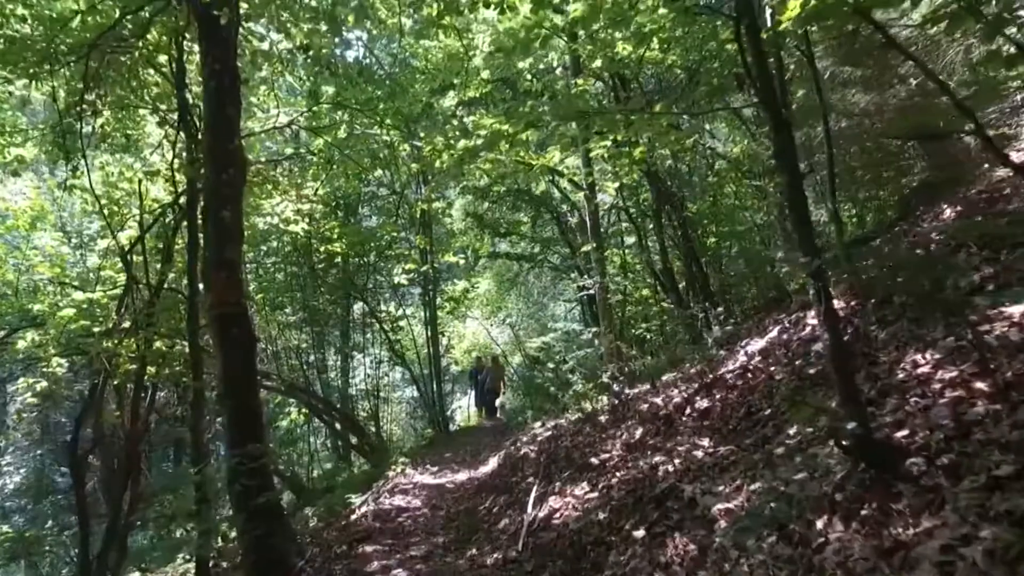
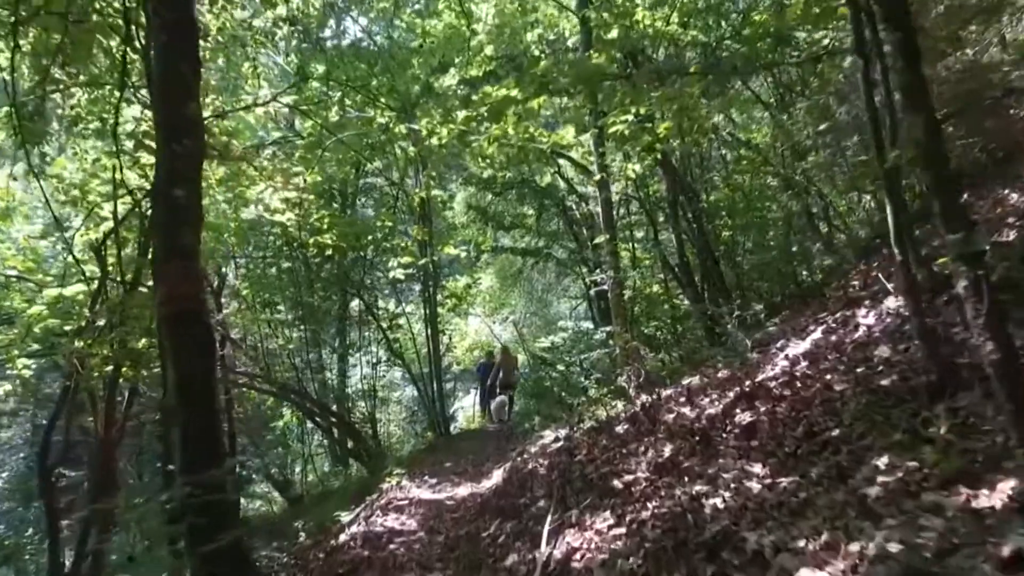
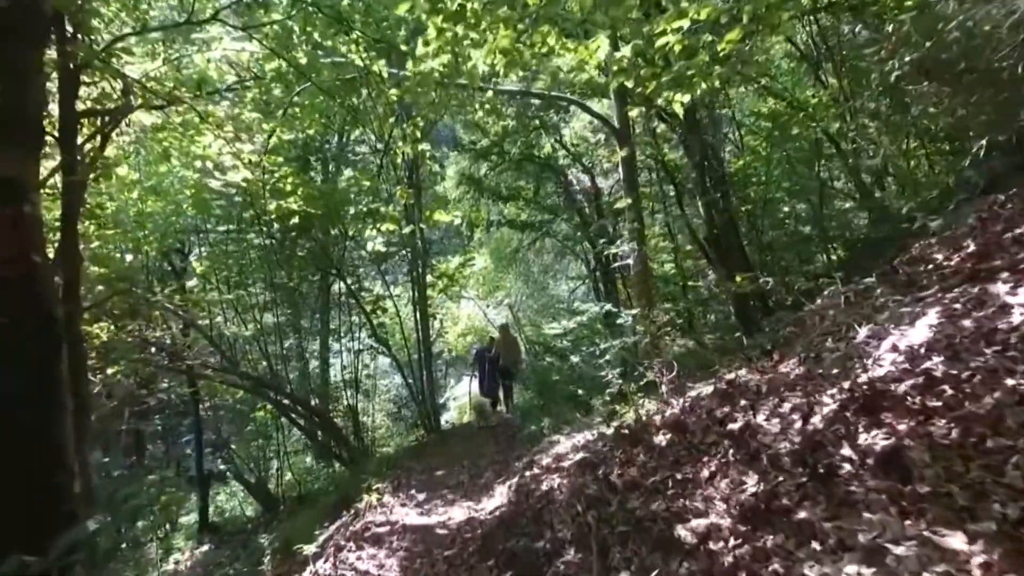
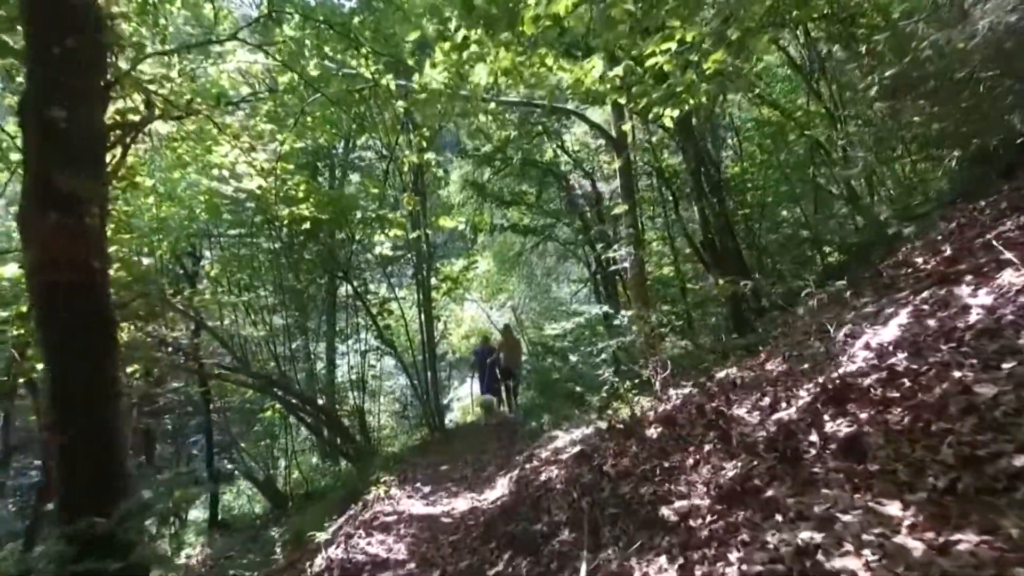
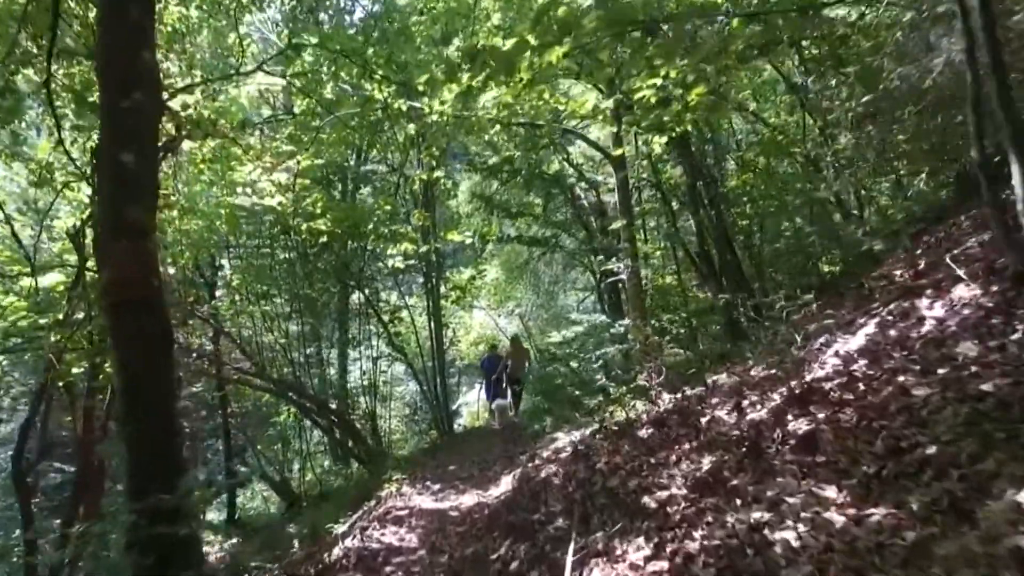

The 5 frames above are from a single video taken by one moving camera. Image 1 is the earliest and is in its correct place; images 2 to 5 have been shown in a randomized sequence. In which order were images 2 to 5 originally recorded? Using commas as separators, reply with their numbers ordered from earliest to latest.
2, 5, 4, 3
